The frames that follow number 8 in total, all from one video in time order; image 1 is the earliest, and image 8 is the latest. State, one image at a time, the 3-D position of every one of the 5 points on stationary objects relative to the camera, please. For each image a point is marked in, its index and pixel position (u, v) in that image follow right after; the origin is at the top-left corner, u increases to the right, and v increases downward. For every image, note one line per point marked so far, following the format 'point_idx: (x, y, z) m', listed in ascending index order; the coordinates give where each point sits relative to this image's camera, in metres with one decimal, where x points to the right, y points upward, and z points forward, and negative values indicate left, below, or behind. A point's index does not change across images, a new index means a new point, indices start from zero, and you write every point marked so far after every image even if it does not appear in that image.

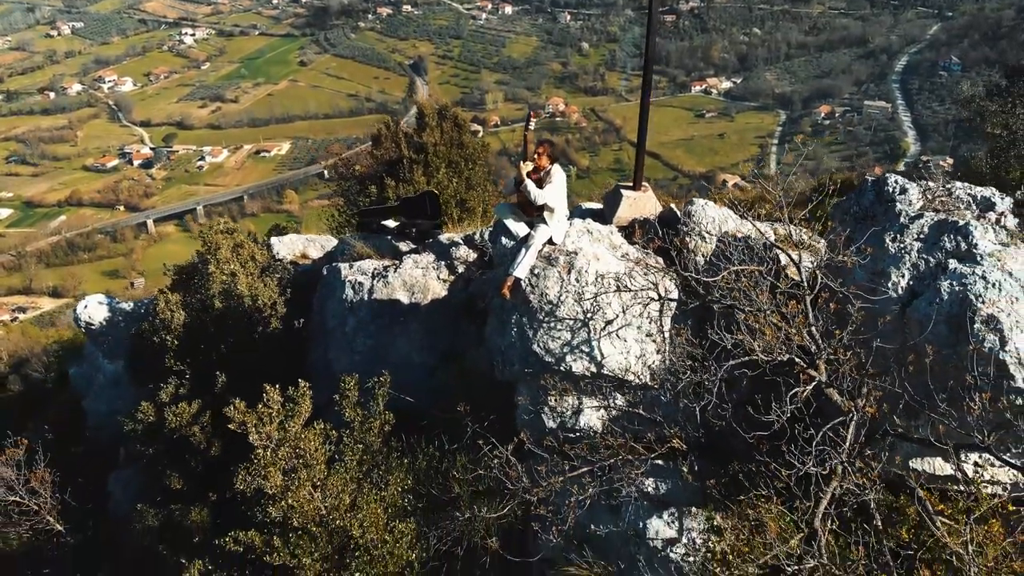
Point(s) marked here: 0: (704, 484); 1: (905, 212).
0: (+1.0, -0.9, +4.5) m
1: (+2.0, +0.4, +4.4) m
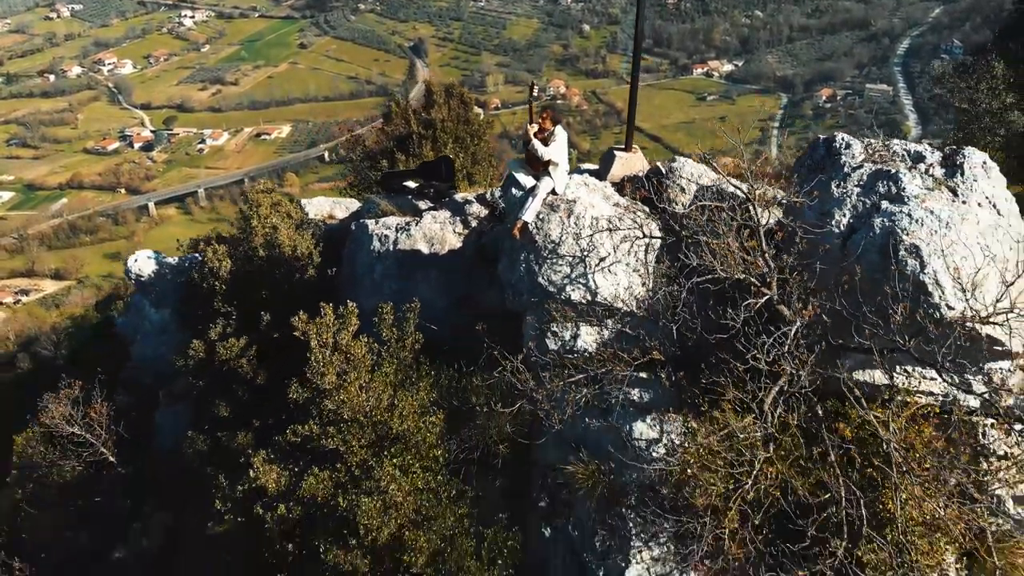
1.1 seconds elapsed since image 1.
0: (+1.0, -0.6, +5.4) m
1: (+2.1, +0.8, +5.3) m
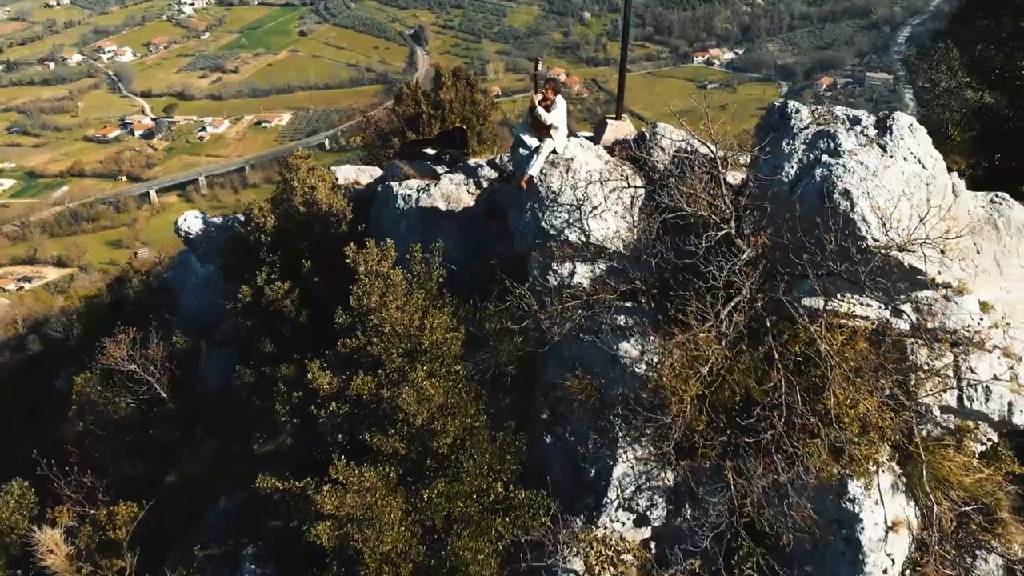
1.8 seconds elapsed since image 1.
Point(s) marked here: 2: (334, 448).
0: (+1.1, -0.1, +6.5) m
1: (+2.2, +1.2, +6.4) m
2: (-1.3, -1.1, +6.8) m
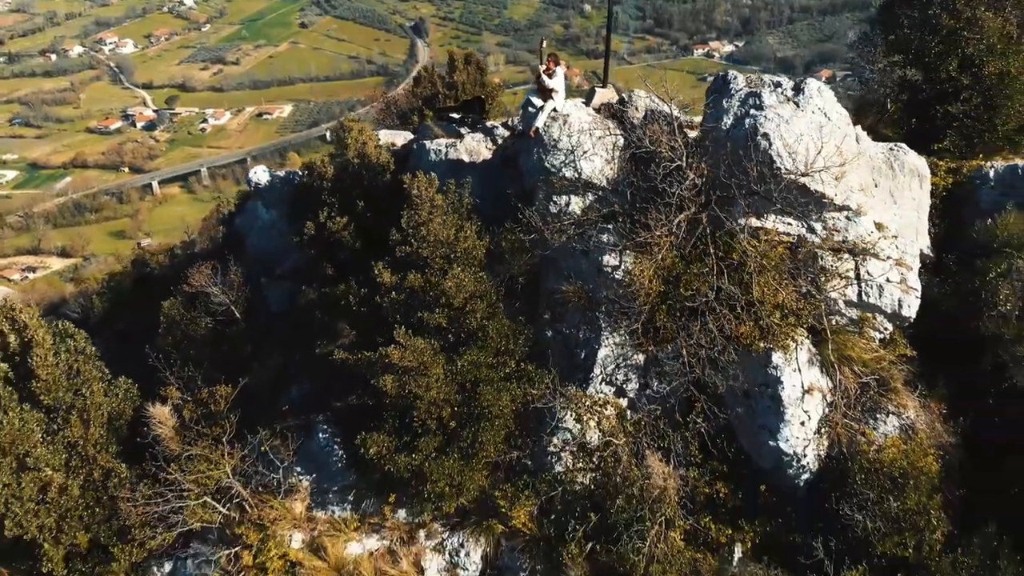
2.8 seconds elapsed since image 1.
0: (+1.2, +0.7, +8.7) m
1: (+2.3, +2.0, +8.6) m
2: (-1.2, -0.3, +9.0) m
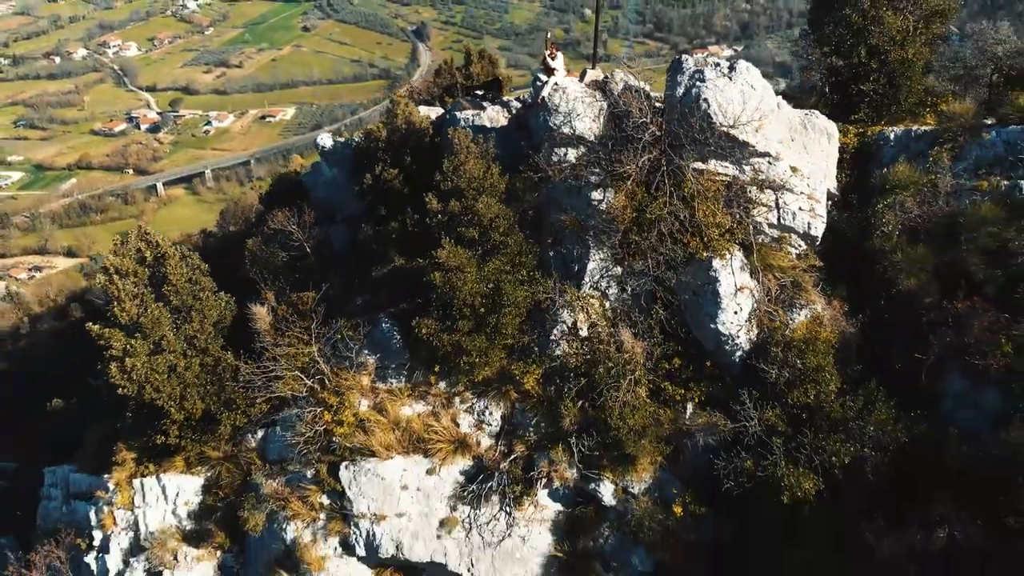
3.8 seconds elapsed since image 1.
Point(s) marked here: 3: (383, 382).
0: (+1.4, +1.7, +11.9) m
1: (+2.5, +3.1, +11.8) m
2: (-1.1, +0.7, +12.3) m
3: (-1.9, -1.4, +12.8) m
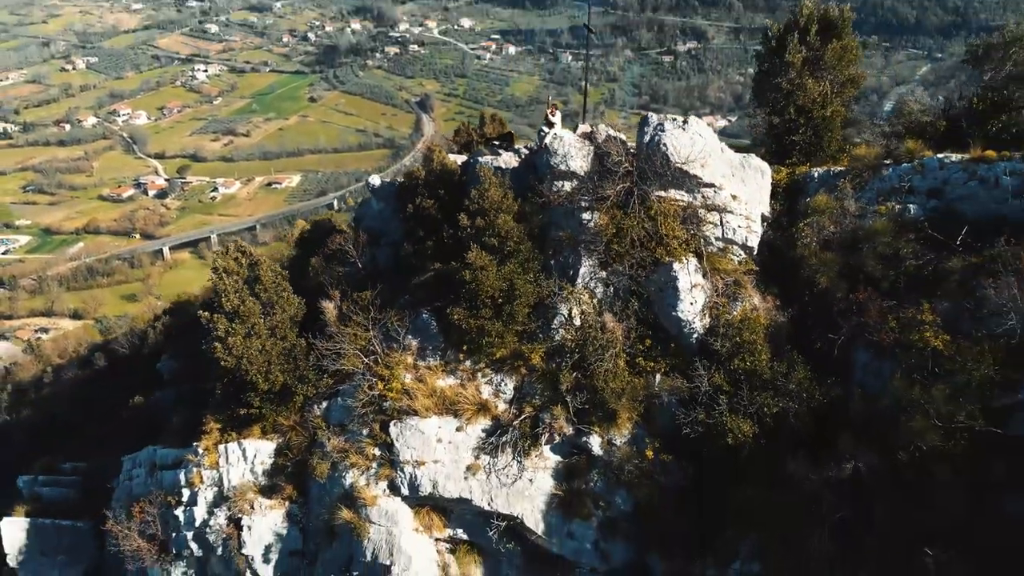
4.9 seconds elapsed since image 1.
0: (+1.6, +1.8, +15.9) m
1: (+2.7, +3.1, +15.9) m
2: (-0.8, +0.7, +16.2) m
3: (-1.8, -1.4, +16.5) m
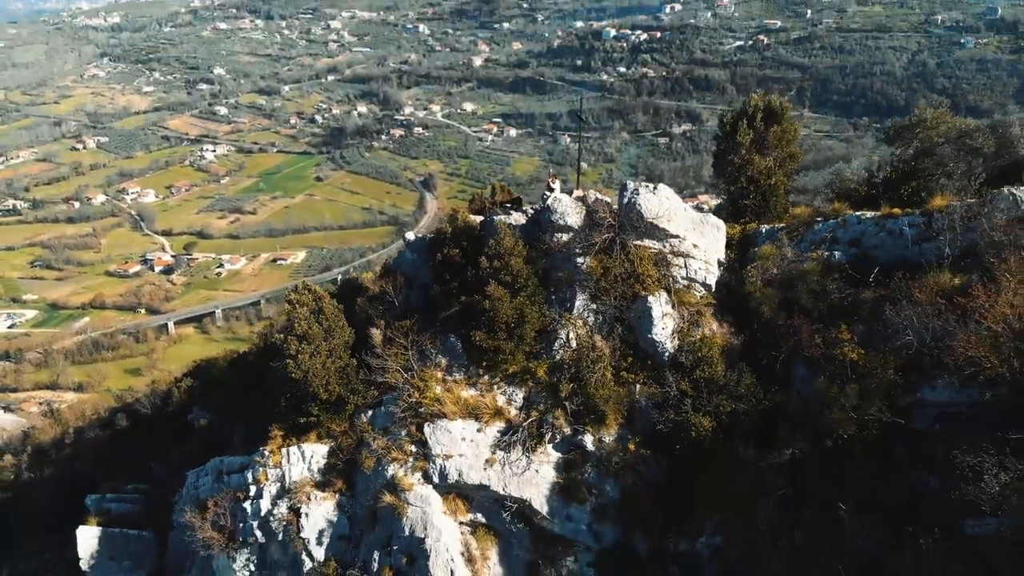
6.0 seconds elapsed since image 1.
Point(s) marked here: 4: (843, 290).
0: (+1.8, +1.1, +20.4) m
1: (+2.9, +2.5, +20.4) m
2: (-0.6, 0.0, +20.5) m
3: (-1.5, -2.1, +20.7) m
4: (+7.7, 0.0, +19.8) m
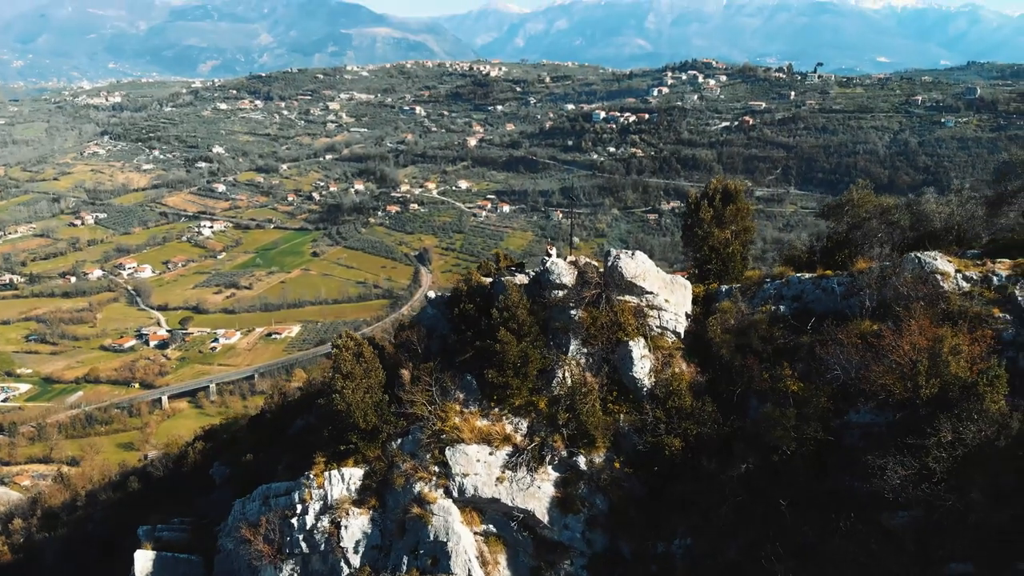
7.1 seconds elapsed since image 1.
0: (+2.0, -0.3, +25.0) m
1: (+3.1, +1.0, +25.2) m
2: (-0.4, -1.4, +25.0) m
3: (-1.3, -3.6, +25.0) m
4: (+7.9, -1.4, +24.4) m
